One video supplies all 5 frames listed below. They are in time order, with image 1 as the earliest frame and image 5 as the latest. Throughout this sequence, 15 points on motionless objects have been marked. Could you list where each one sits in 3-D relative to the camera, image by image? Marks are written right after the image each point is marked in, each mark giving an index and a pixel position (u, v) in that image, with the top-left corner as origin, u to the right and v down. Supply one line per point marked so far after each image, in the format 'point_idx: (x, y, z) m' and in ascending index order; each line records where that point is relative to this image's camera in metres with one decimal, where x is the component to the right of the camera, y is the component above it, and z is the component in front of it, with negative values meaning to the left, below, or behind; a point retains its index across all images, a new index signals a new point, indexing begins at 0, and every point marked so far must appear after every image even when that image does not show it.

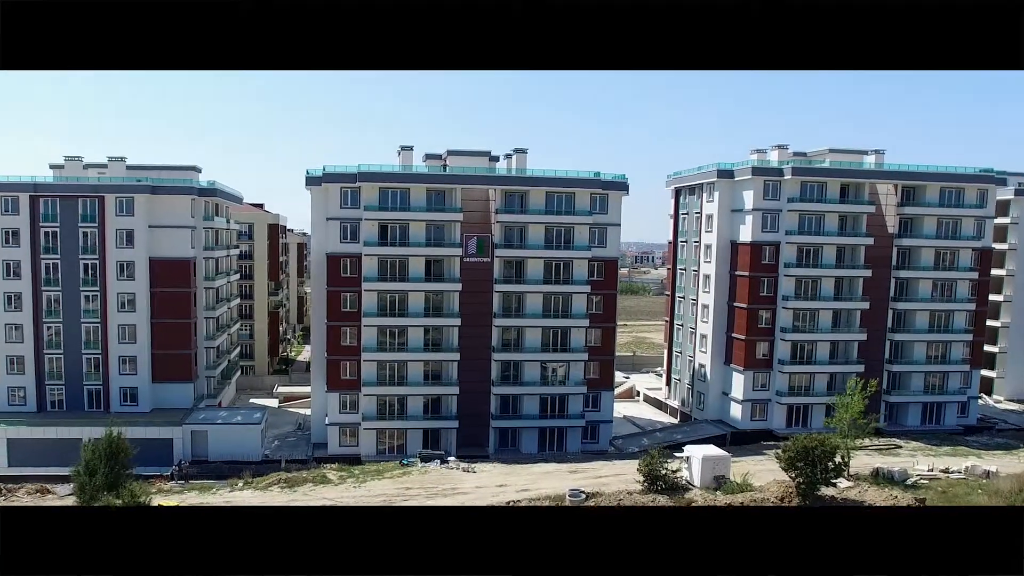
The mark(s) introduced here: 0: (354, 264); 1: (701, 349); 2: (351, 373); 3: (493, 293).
0: (-3.3, +0.5, +11.7) m
1: (+5.3, -1.7, +16.0) m
2: (-3.4, -1.8, +12.0) m
3: (-0.4, -0.1, +12.2) m
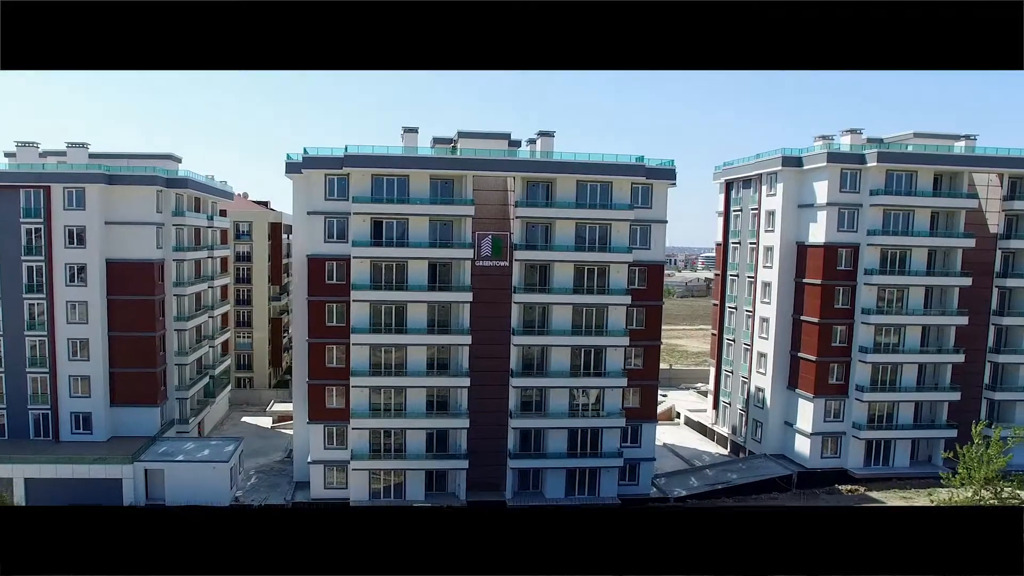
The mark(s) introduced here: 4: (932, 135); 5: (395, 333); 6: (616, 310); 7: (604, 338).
0: (-2.9, +0.3, +9.6) m
1: (+5.8, -1.9, +13.6) m
2: (-3.0, -2.0, +9.9) m
3: (0.0, -0.3, +10.0) m
4: (+9.5, +3.5, +12.9) m
5: (-2.0, -0.8, +9.6) m
6: (+1.9, -0.4, +10.3) m
7: (+1.7, -0.9, +10.2) m
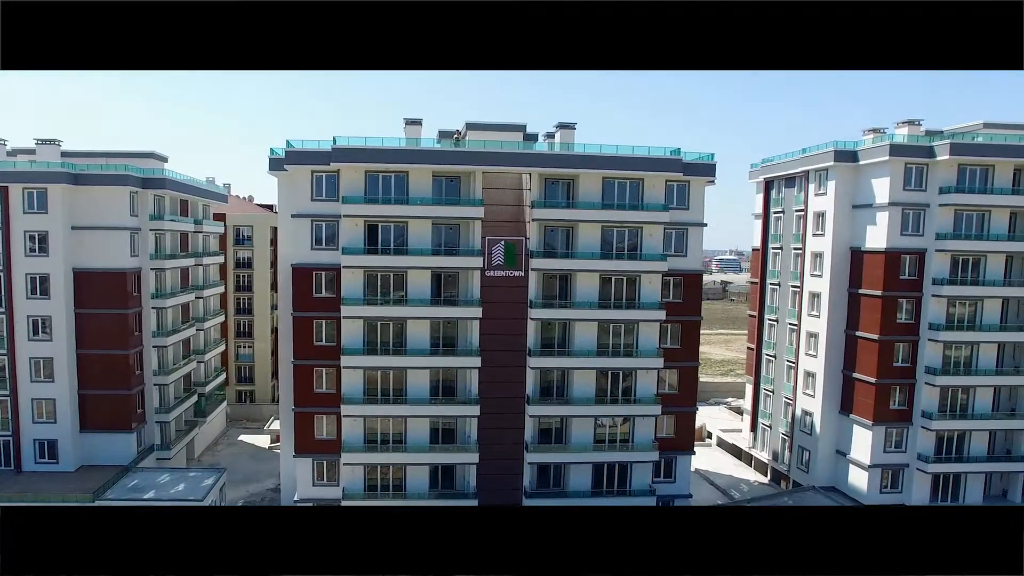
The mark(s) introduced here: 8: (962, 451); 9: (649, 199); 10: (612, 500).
0: (-2.7, +0.1, +8.4) m
1: (+6.2, -2.2, +12.1) m
2: (-2.8, -2.2, +8.6) m
3: (+0.2, -0.5, +8.7) m
4: (+9.8, +3.2, +11.4) m
5: (-1.7, -1.0, +8.3) m
6: (+2.1, -0.6, +8.9) m
7: (+1.9, -1.1, +8.8) m
8: (+8.6, -3.1, +10.9) m
9: (+2.1, +1.4, +8.8) m
10: (+1.6, -3.3, +8.9) m
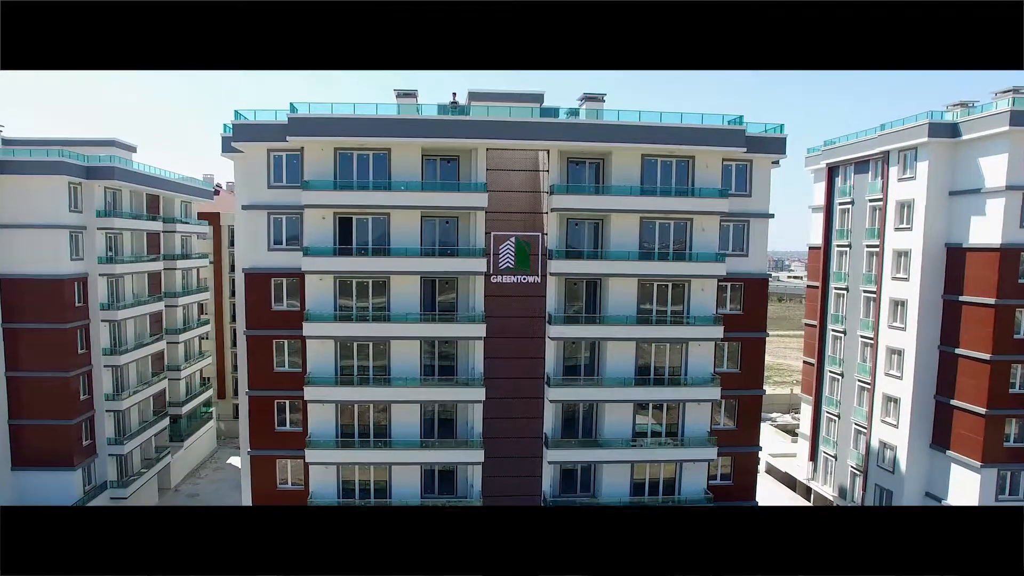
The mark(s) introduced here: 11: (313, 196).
0: (-2.5, 0.0, +6.6) m
1: (+6.5, -2.3, +10.0) m
2: (-2.6, -2.3, +6.9) m
3: (+0.4, -0.6, +6.8) m
4: (+10.1, +3.2, +9.1) m
5: (-1.6, -1.1, +6.5) m
6: (+2.3, -0.7, +7.0) m
7: (+2.1, -1.2, +6.9) m
8: (+8.9, -3.2, +8.6) m
9: (+2.3, +1.3, +6.9) m
10: (+1.7, -3.4, +7.0) m
11: (-2.1, +1.0, +6.2) m
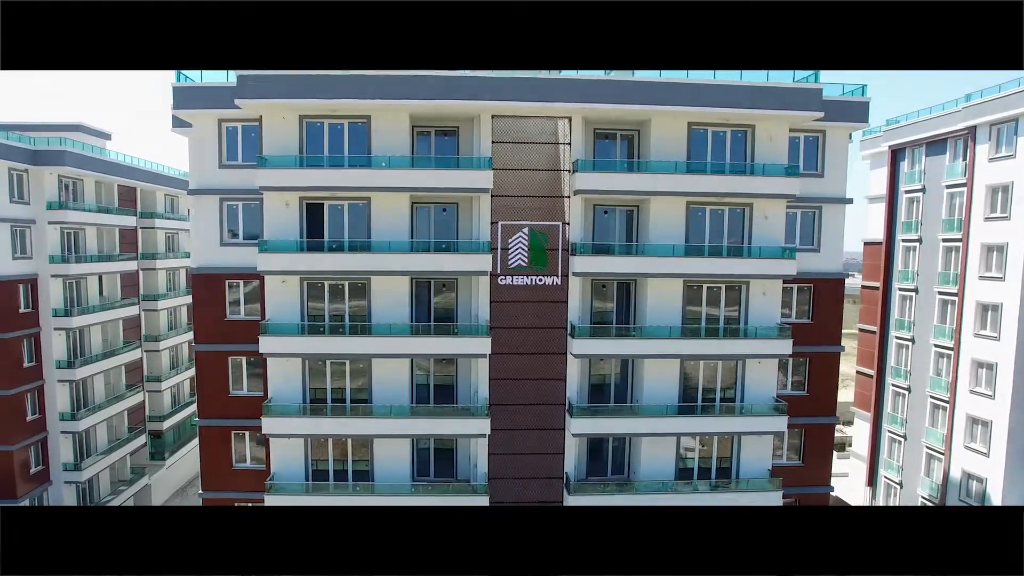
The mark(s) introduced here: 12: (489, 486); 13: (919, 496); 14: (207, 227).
0: (-2.4, 0.0, +5.4) m
1: (+6.7, -2.3, +8.4) m
2: (-2.5, -2.3, +5.6) m
3: (+0.5, -0.6, +5.4) m
4: (+10.3, +3.1, +7.4) m
5: (-1.5, -1.1, +5.2) m
6: (+2.5, -0.7, +5.6) m
7: (+2.2, -1.3, +5.5) m
8: (+9.0, -3.2, +7.0) m
9: (+2.4, +1.2, +5.4) m
10: (+1.9, -3.5, +5.6) m
11: (-2.0, +1.0, +4.9) m
12: (-0.2, -1.9, +5.4) m
13: (+6.7, -3.4, +9.3) m
14: (-2.8, +0.6, +5.3) m
